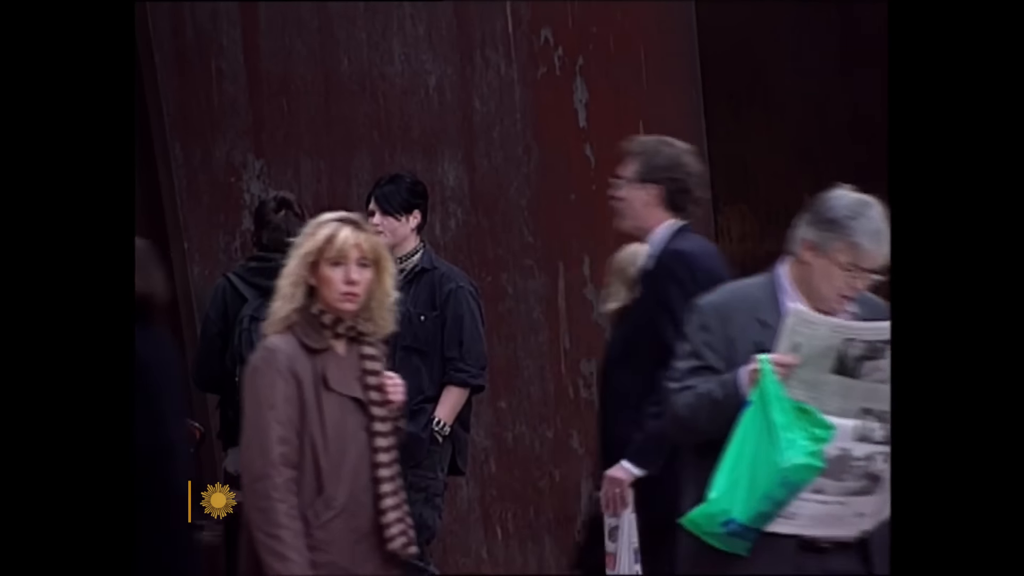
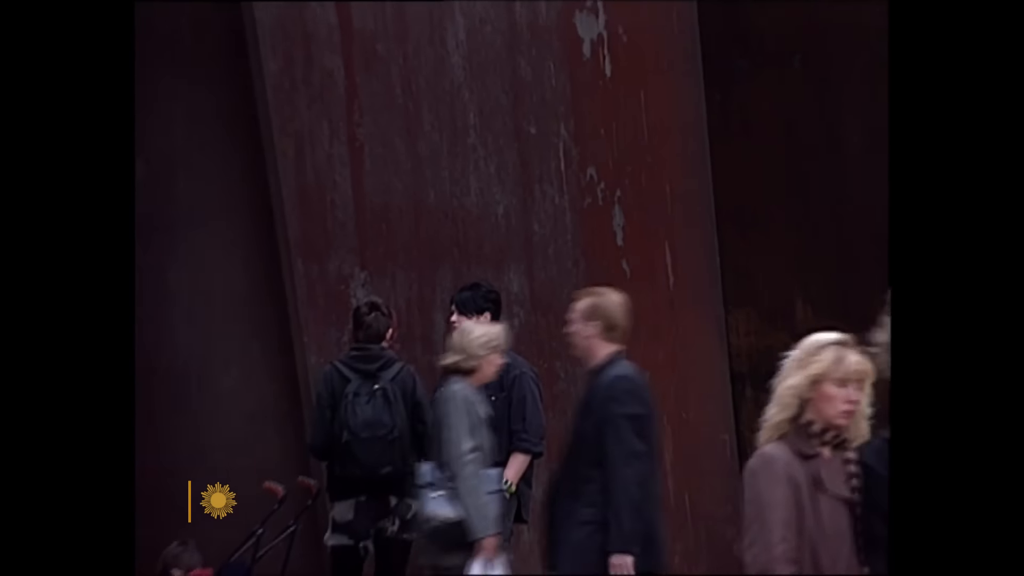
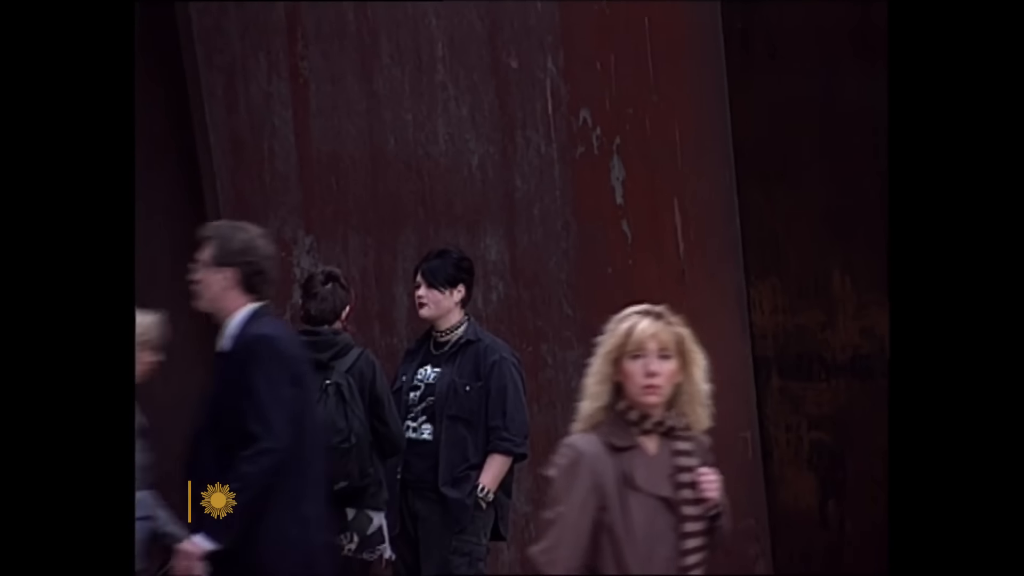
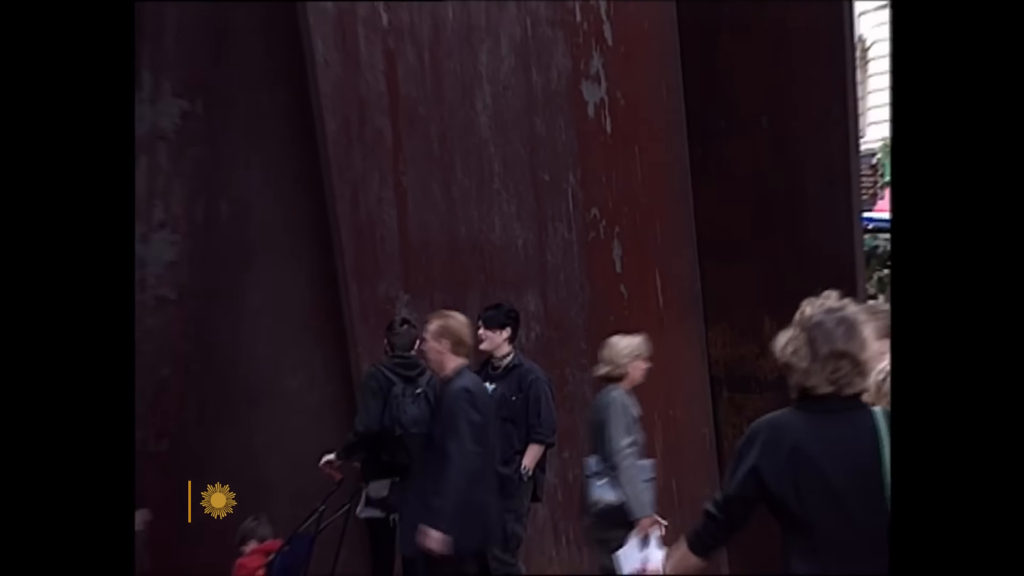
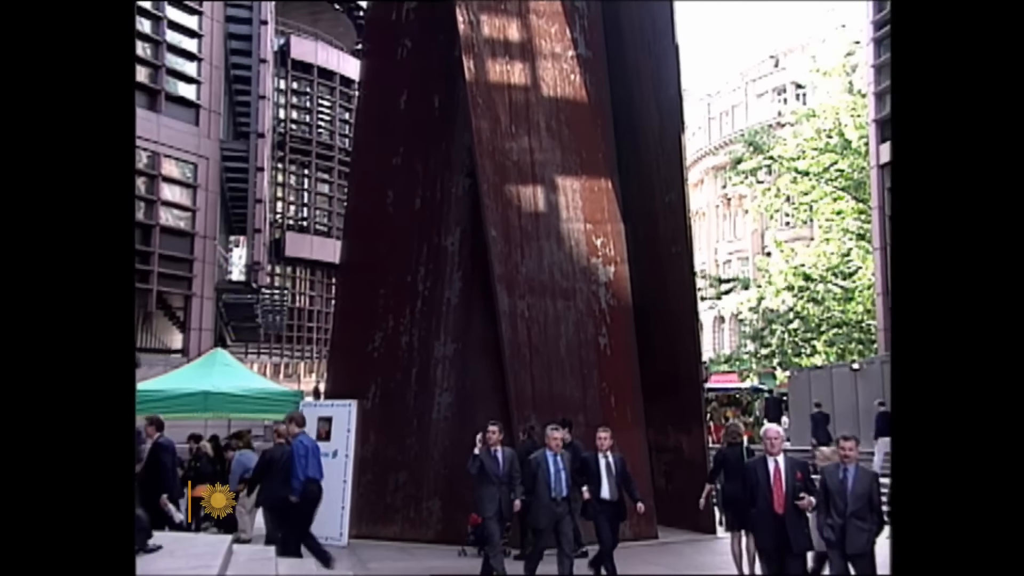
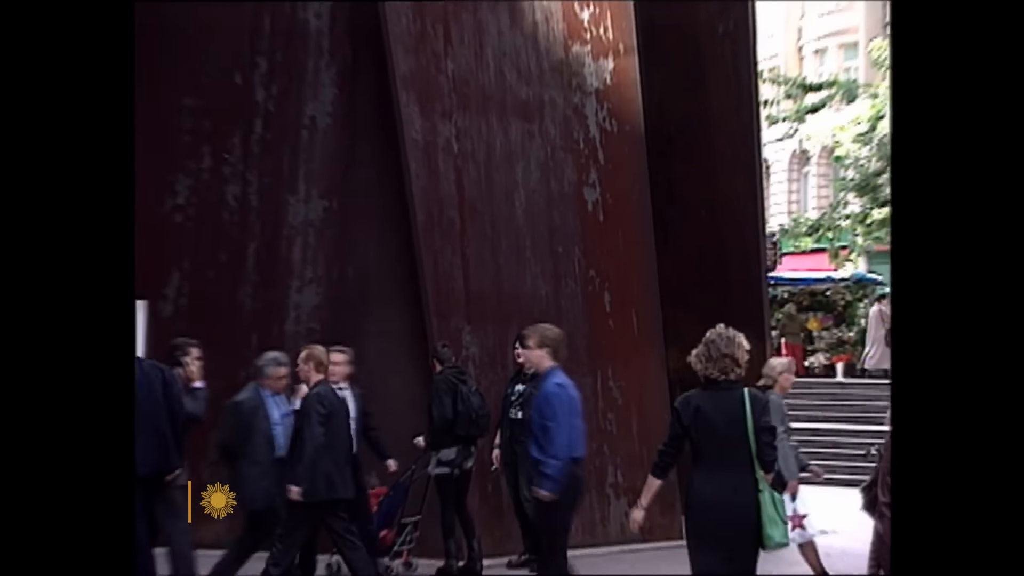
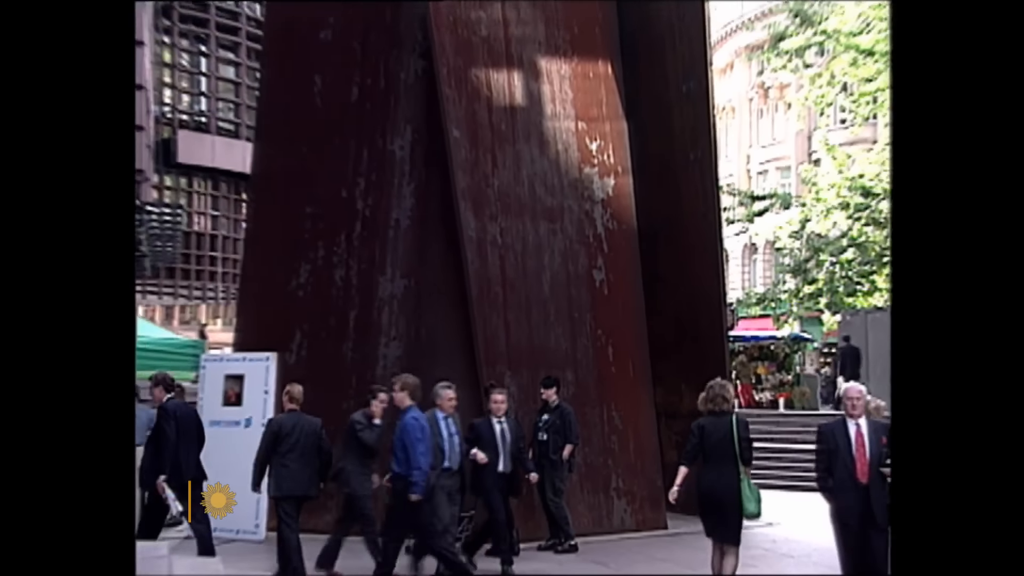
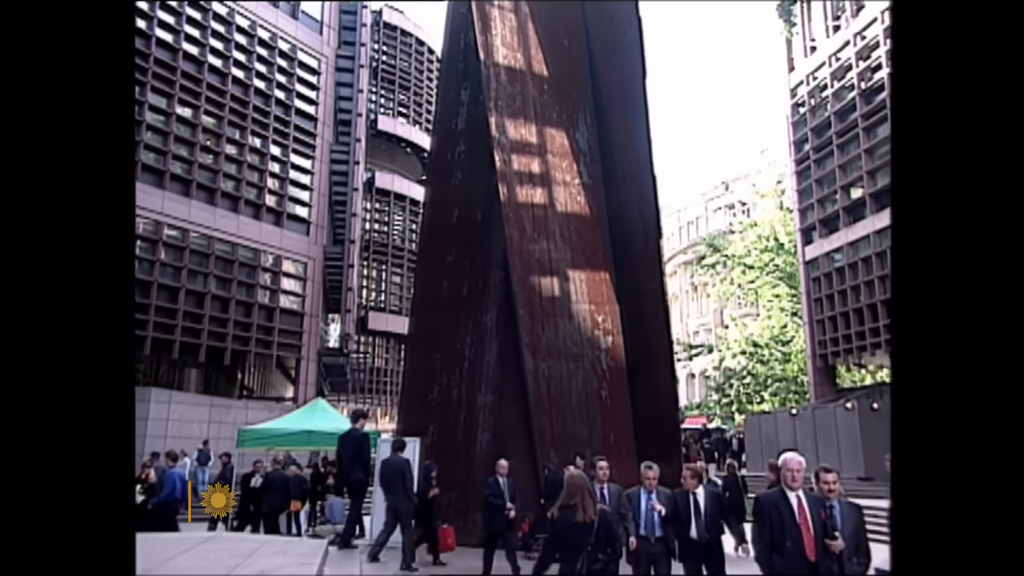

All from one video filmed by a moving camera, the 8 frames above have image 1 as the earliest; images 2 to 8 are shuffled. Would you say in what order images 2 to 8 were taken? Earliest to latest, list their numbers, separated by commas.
3, 2, 4, 6, 7, 5, 8
